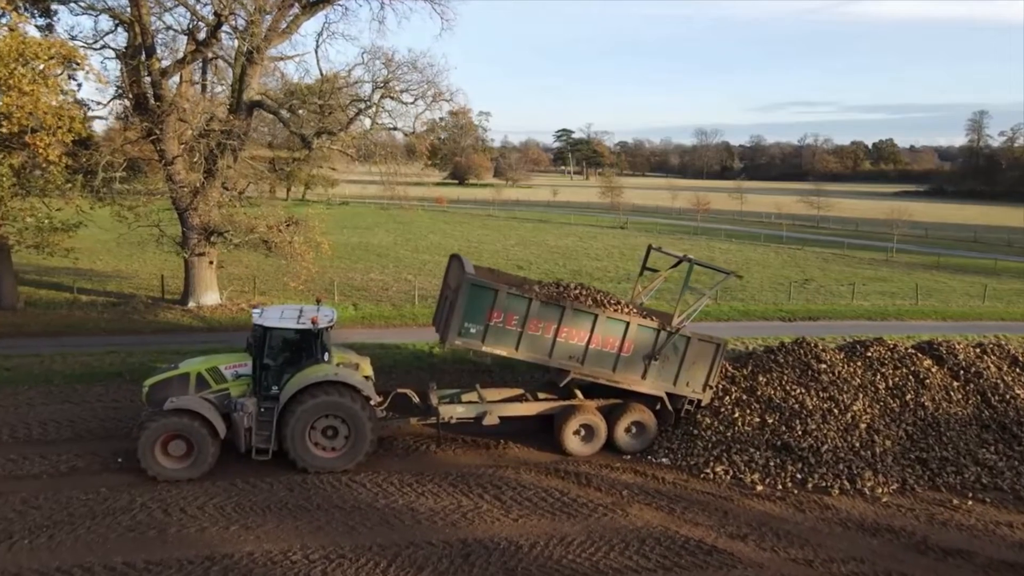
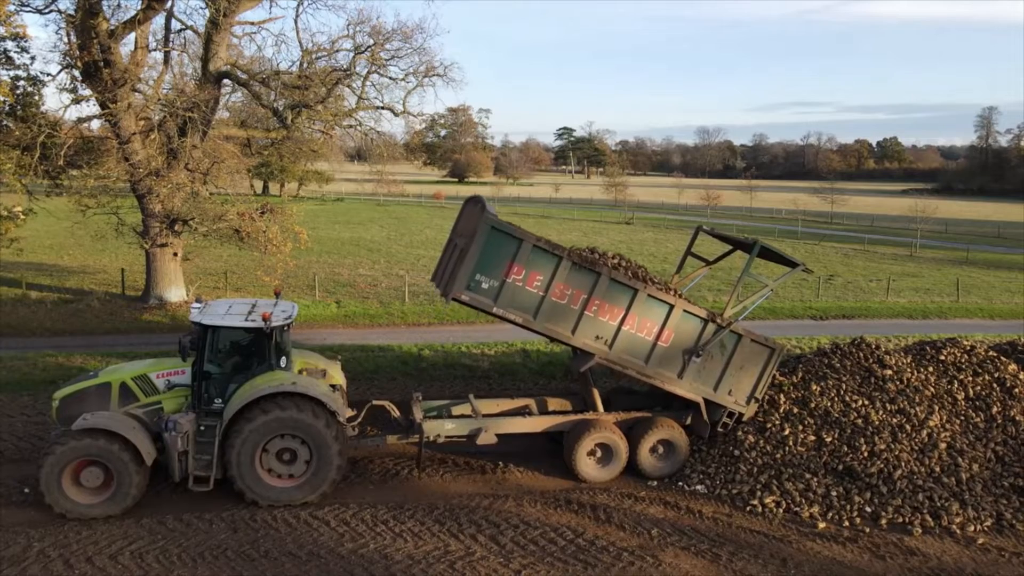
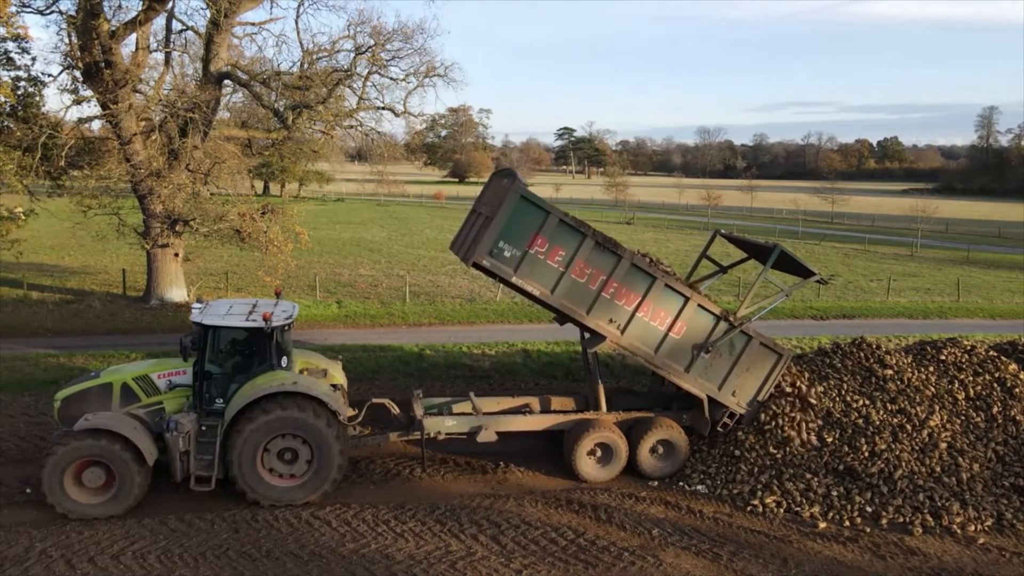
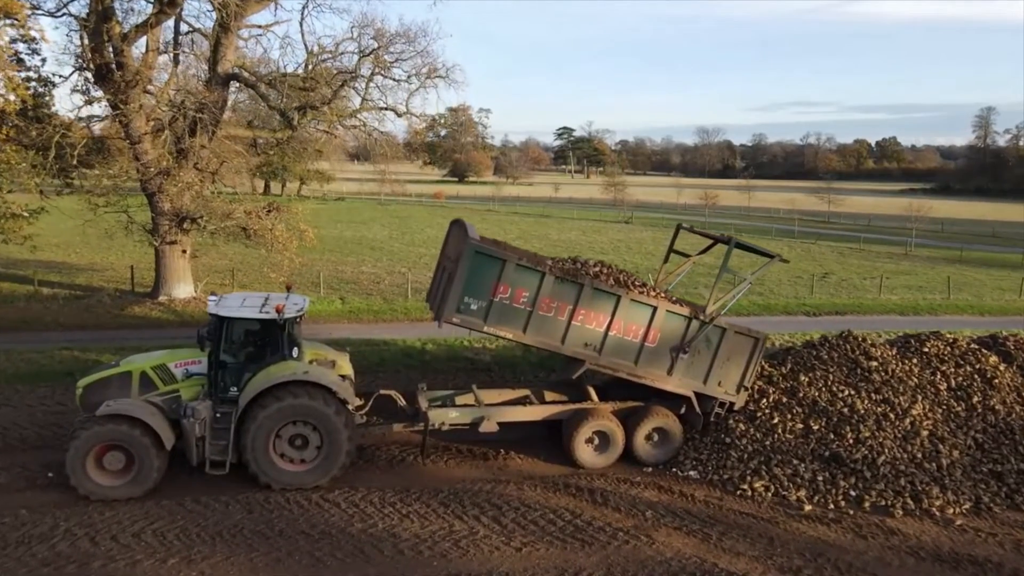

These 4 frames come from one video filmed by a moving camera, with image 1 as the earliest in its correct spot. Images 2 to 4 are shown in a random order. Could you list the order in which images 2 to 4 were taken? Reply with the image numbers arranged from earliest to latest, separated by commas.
4, 2, 3
